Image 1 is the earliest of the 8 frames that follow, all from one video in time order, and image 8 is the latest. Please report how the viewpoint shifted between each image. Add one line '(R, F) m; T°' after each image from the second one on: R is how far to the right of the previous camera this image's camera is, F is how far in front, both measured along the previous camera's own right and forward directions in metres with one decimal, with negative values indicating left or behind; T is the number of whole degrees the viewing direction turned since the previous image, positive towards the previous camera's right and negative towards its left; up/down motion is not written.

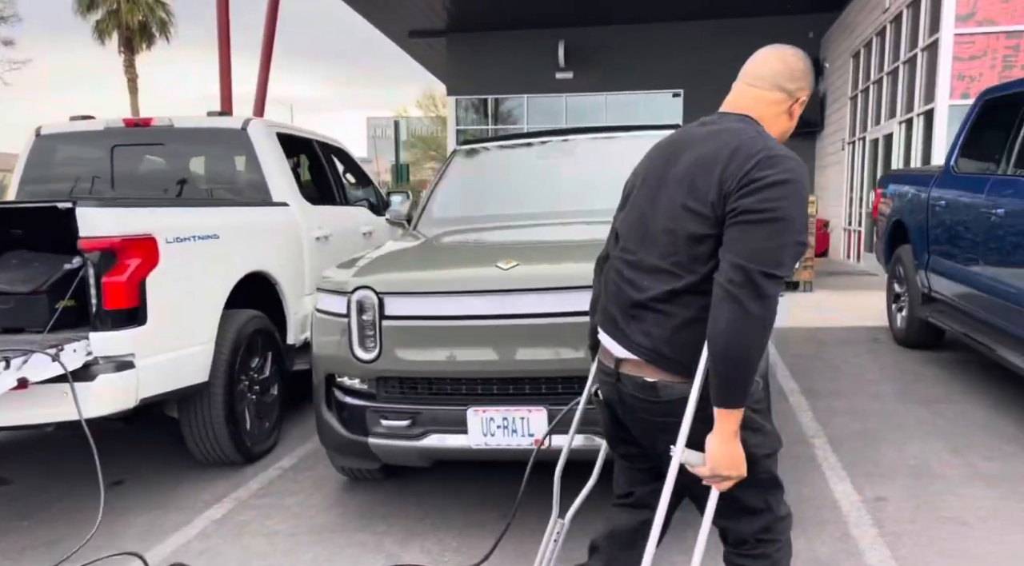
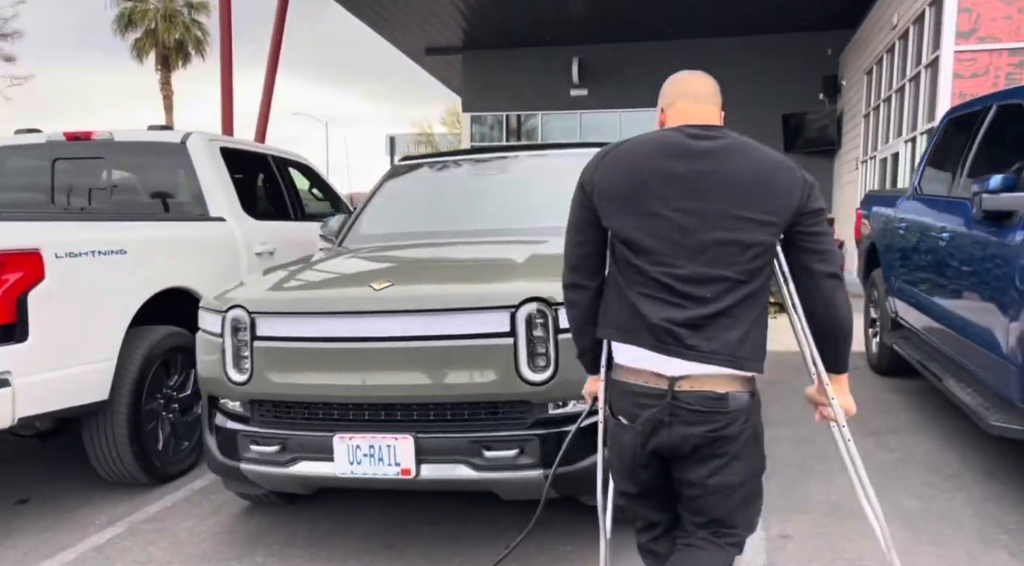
(+0.6, +0.2) m; -3°
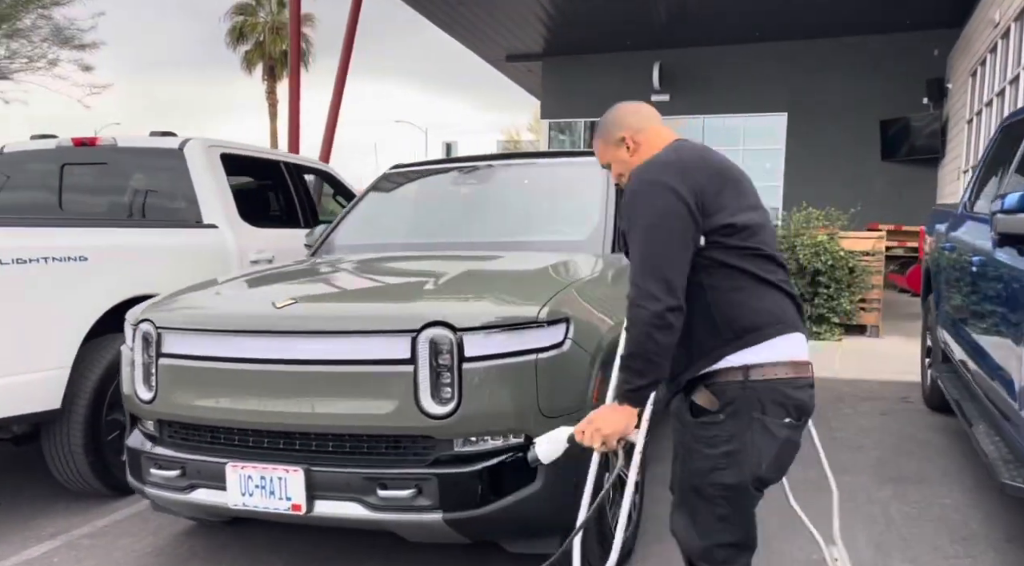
(+0.7, +0.4) m; -7°
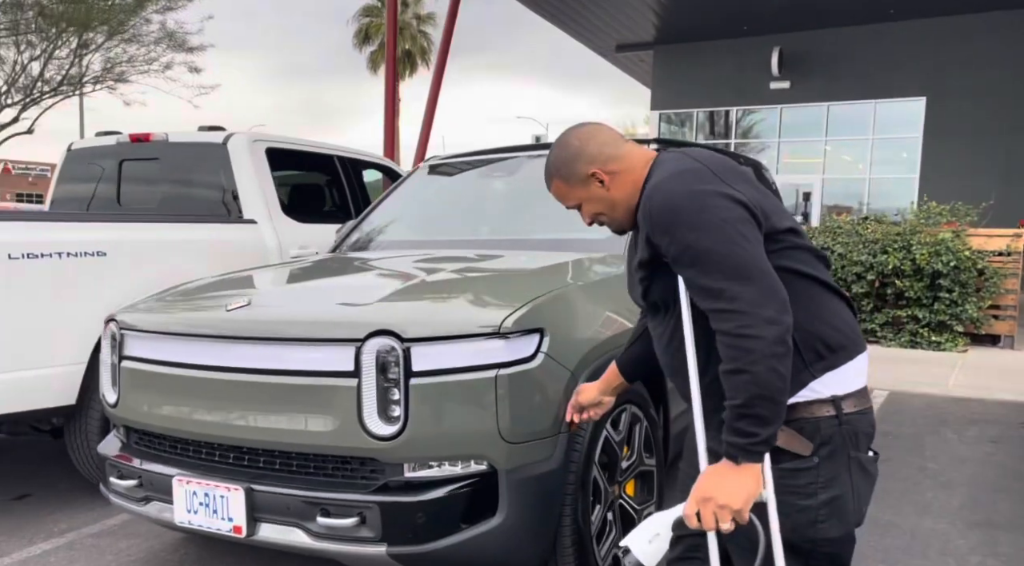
(+0.5, +0.4) m; -9°
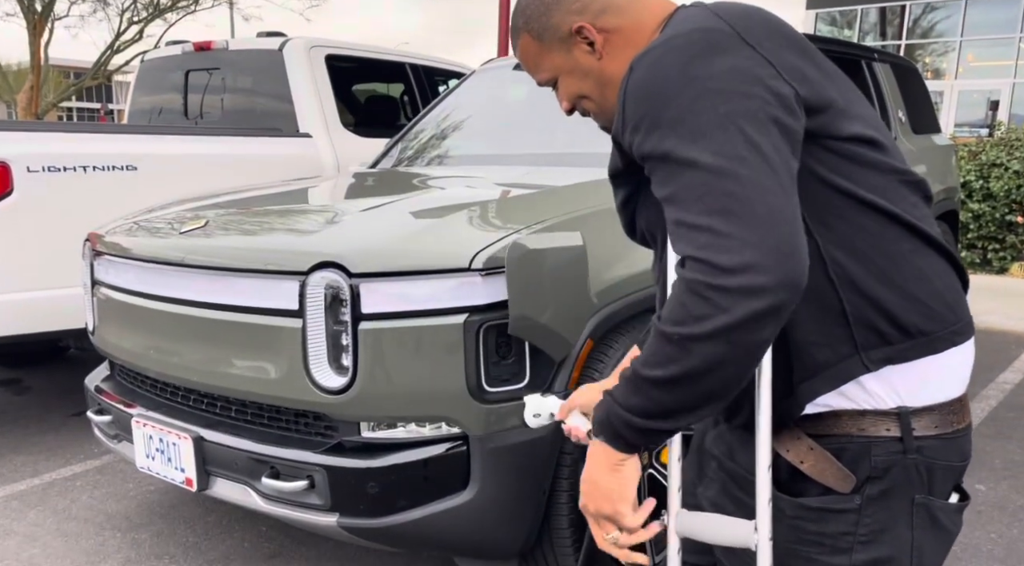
(+0.4, +0.6) m; -10°
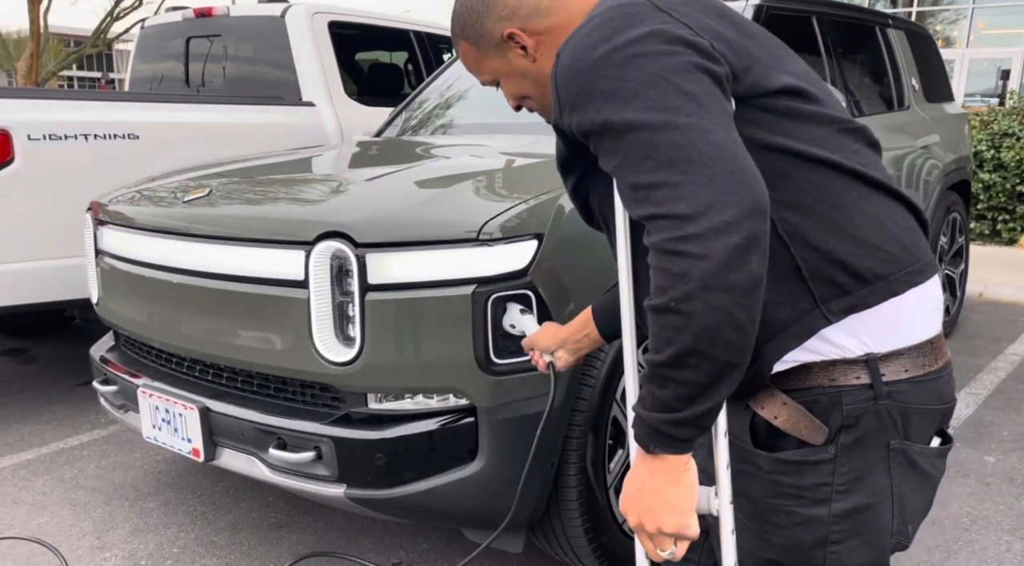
(0.0, 0.0) m; 0°
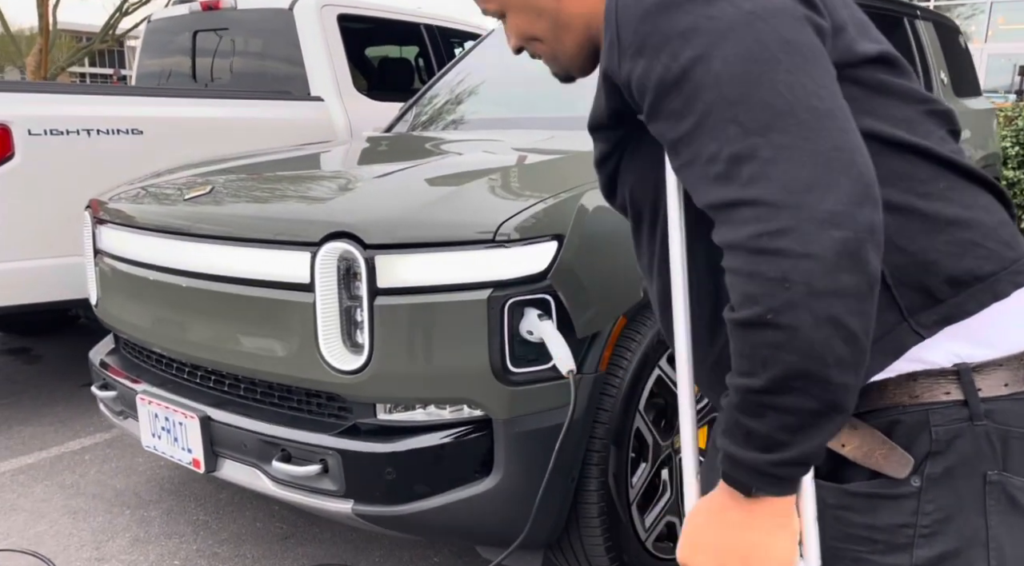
(0.0, +0.1) m; -1°
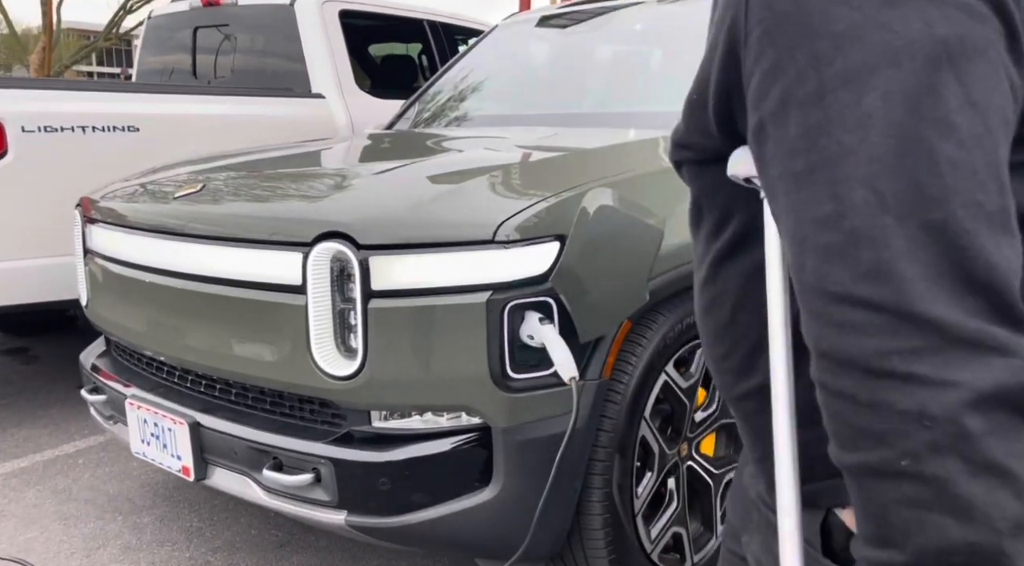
(0.0, +0.1) m; 0°
